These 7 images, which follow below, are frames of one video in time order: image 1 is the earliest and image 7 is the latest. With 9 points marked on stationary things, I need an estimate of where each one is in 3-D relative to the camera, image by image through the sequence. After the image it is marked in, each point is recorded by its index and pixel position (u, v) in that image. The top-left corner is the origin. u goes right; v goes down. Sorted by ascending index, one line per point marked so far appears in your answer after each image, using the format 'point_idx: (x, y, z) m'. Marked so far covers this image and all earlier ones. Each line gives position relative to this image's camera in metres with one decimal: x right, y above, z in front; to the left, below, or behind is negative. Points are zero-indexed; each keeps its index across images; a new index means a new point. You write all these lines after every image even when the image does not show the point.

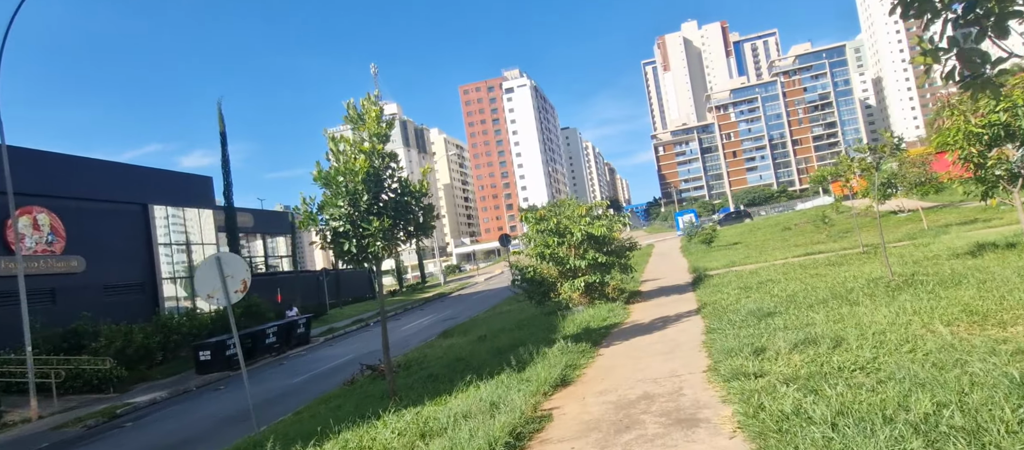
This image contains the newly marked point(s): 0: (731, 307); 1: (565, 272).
0: (+3.2, -1.2, +8.9) m
1: (+1.1, -1.0, +13.0) m
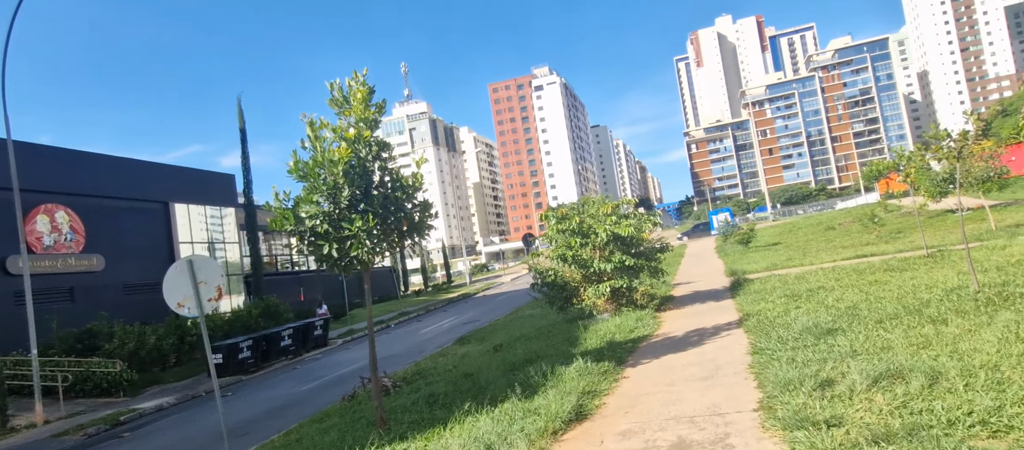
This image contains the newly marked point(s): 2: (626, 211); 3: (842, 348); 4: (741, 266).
0: (+3.3, -1.2, +7.7) m
1: (+1.5, -1.0, +11.9) m
2: (+2.3, +0.3, +12.3) m
3: (+2.9, -1.1, +5.3) m
4: (+6.6, -1.2, +17.6) m
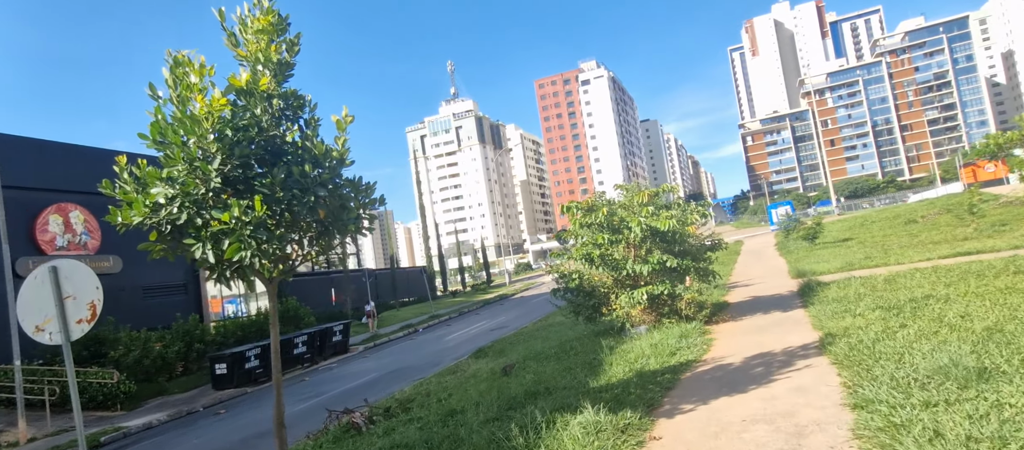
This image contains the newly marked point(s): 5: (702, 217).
0: (+3.2, -1.1, +5.4) m
1: (+1.7, -0.9, +9.8) m
2: (+2.6, +0.4, +10.1) m
3: (+2.6, -1.0, +3.1) m
4: (+7.3, -1.0, +15.0) m
5: (+3.0, +0.1, +9.8) m
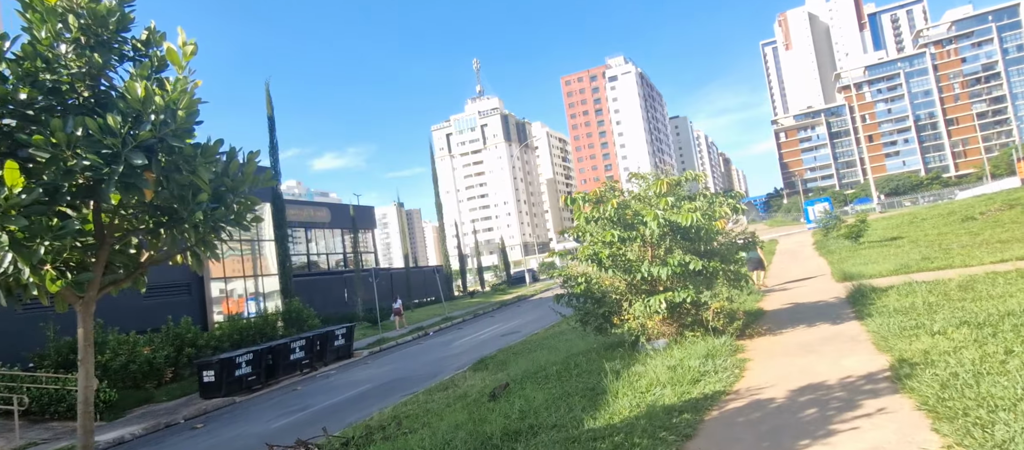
0: (+3.0, -1.0, +3.8) m
1: (+1.7, -0.8, +8.2) m
2: (+2.5, +0.5, +8.5) m
3: (+2.2, -0.9, +1.5) m
4: (+7.5, -0.9, +13.2) m
5: (+3.0, +0.2, +8.2) m
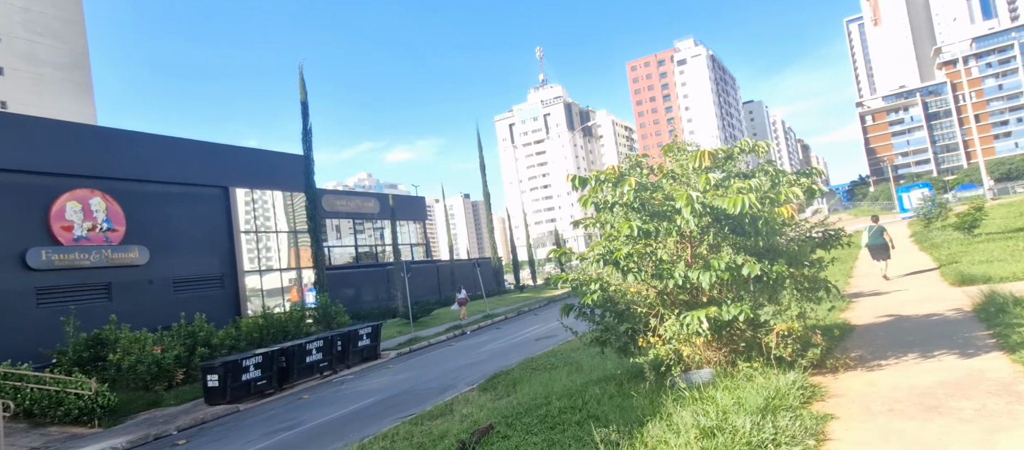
0: (+2.4, -0.9, +1.5) m
1: (+1.6, -0.7, +6.0) m
2: (+2.4, +0.6, +6.2) m
3: (+1.4, -0.9, -0.7) m
4: (+7.9, -0.7, +10.3) m
5: (+2.8, +0.3, +5.9) m
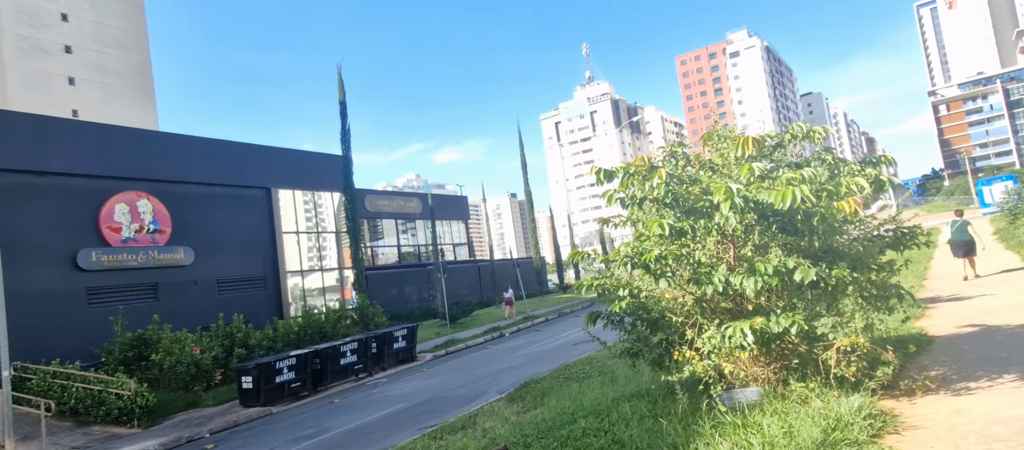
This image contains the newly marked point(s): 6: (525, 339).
0: (+2.1, -0.9, +0.7) m
1: (+1.7, -0.7, +5.3) m
2: (+2.6, +0.6, +5.4) m
3: (+1.0, -0.9, -1.4) m
4: (+8.3, -0.6, +9.1) m
5: (+3.0, +0.3, +5.1) m
6: (+0.4, -3.4, +18.3) m
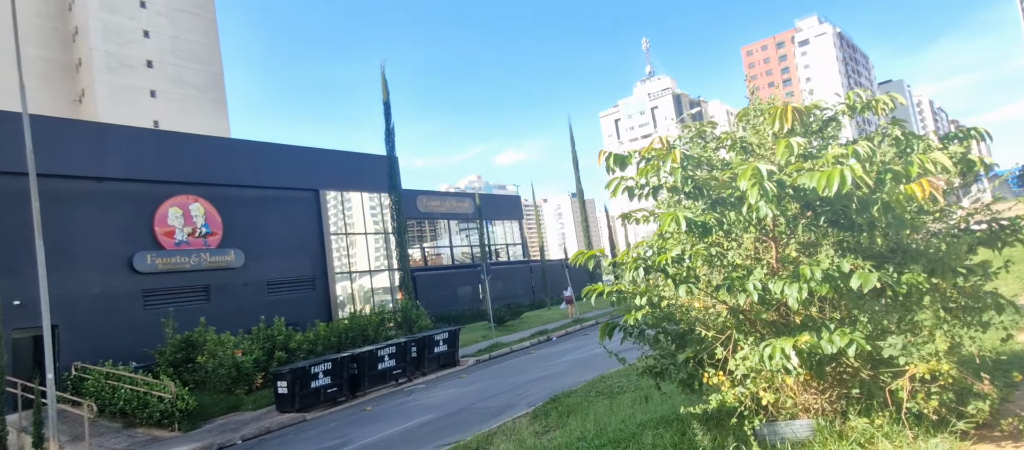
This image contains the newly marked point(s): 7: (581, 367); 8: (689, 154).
0: (+1.6, -0.9, -0.3) m
1: (+1.7, -0.6, +4.3) m
2: (+2.5, +0.7, +4.3) m
3: (+0.2, -0.8, -2.2) m
4: (+8.6, -0.5, +7.4) m
5: (+2.9, +0.4, +3.9) m
6: (+1.7, -3.4, +17.4) m
7: (+1.5, -2.9, +12.4) m
8: (+1.3, +0.5, +4.4) m
